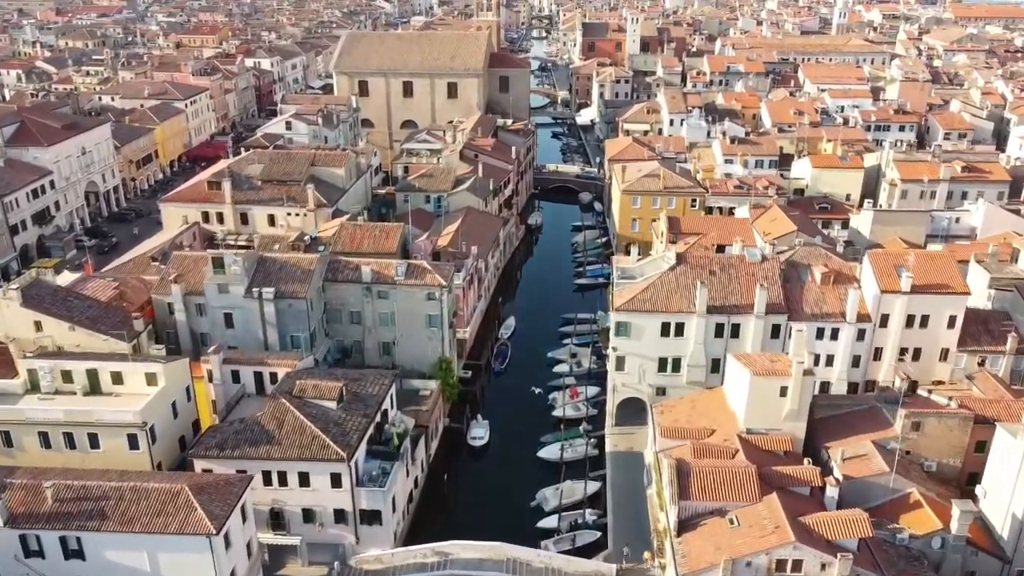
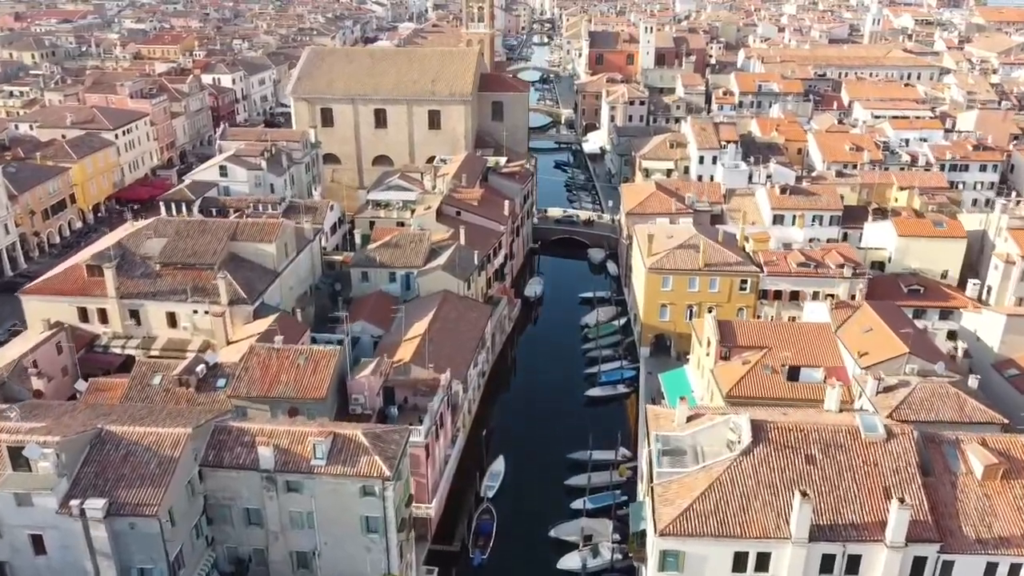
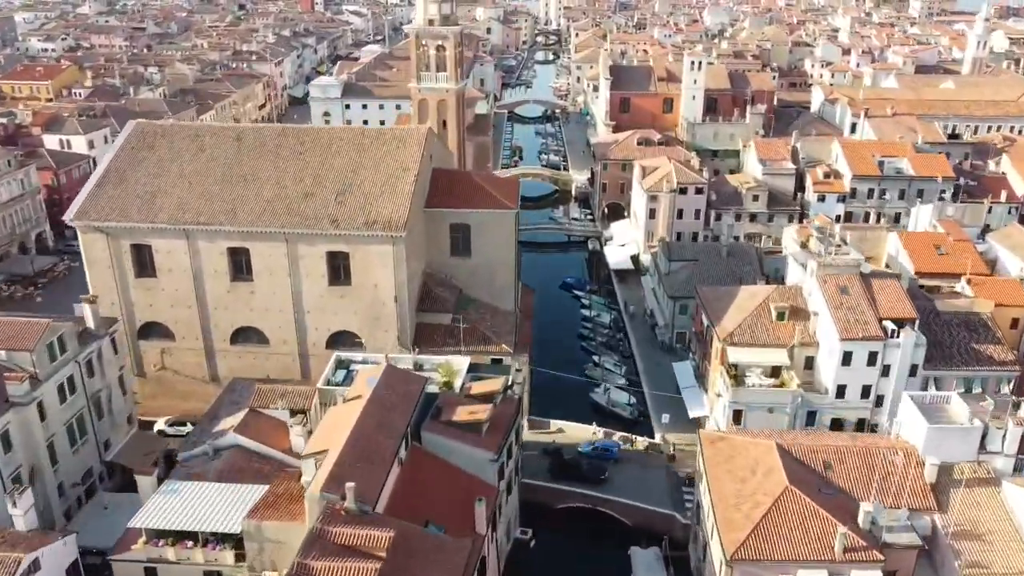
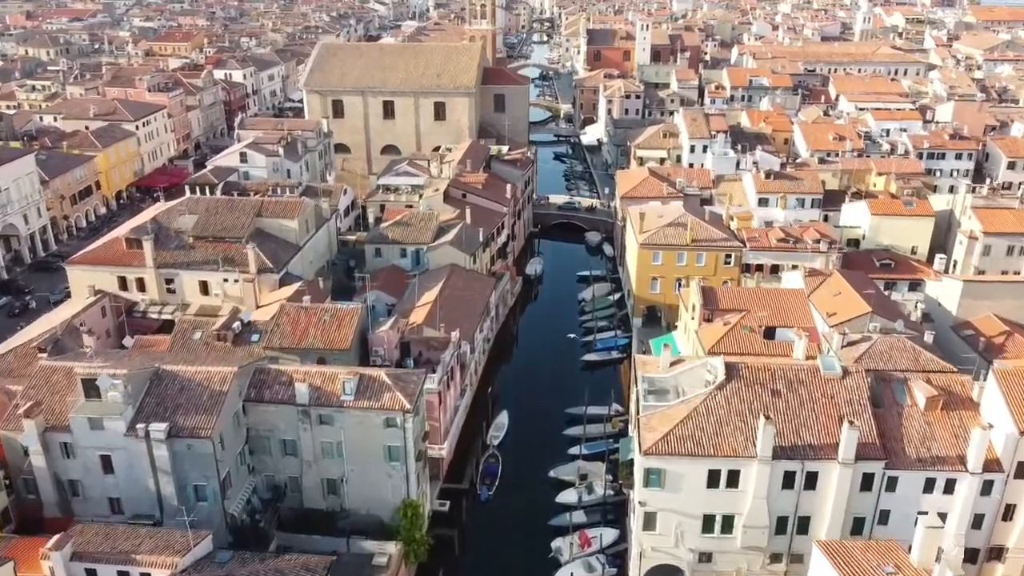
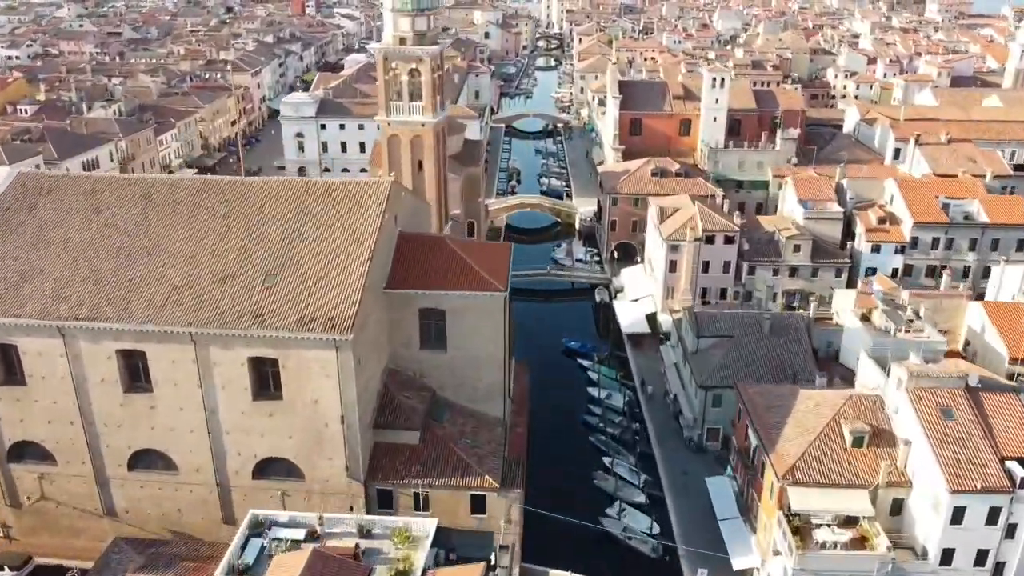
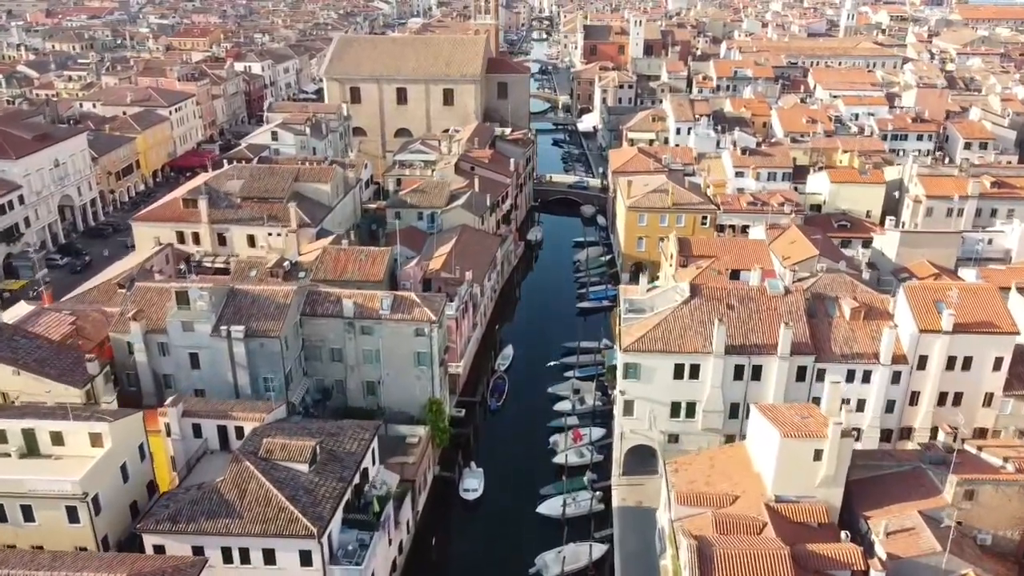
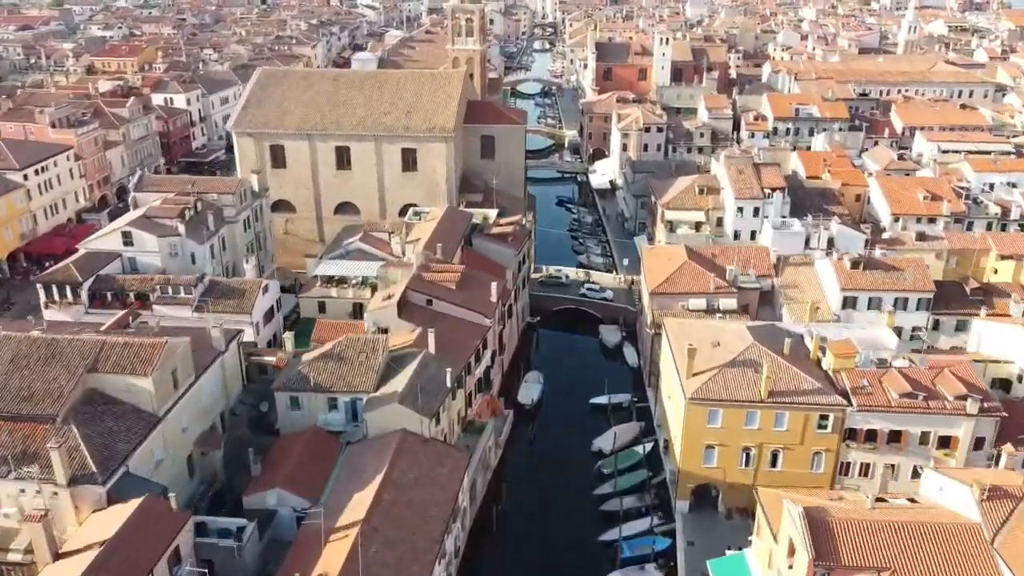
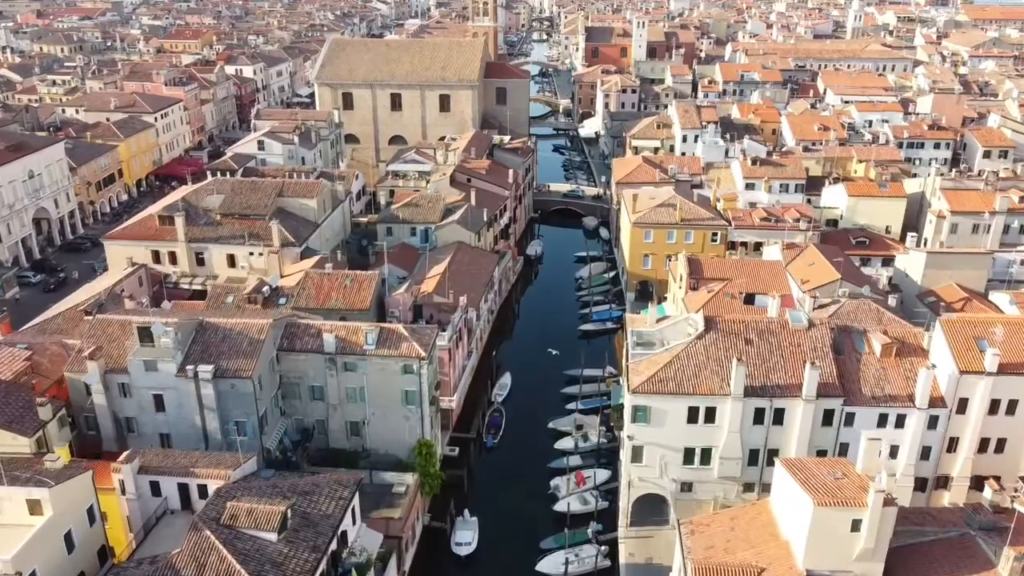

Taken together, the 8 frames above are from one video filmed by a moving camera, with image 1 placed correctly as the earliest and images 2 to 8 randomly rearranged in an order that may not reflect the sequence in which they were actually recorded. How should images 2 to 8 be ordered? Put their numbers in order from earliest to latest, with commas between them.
6, 8, 4, 2, 7, 3, 5
